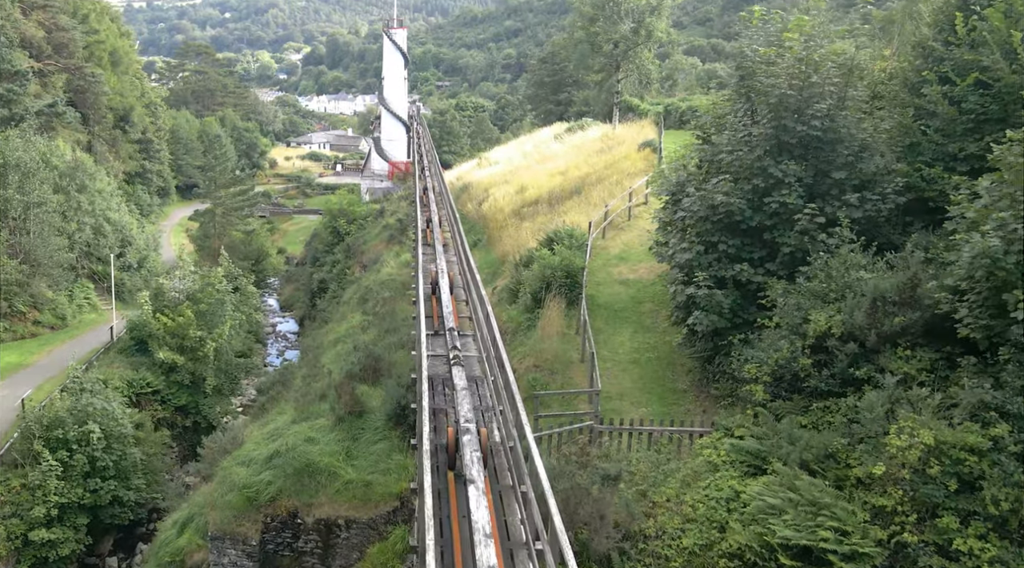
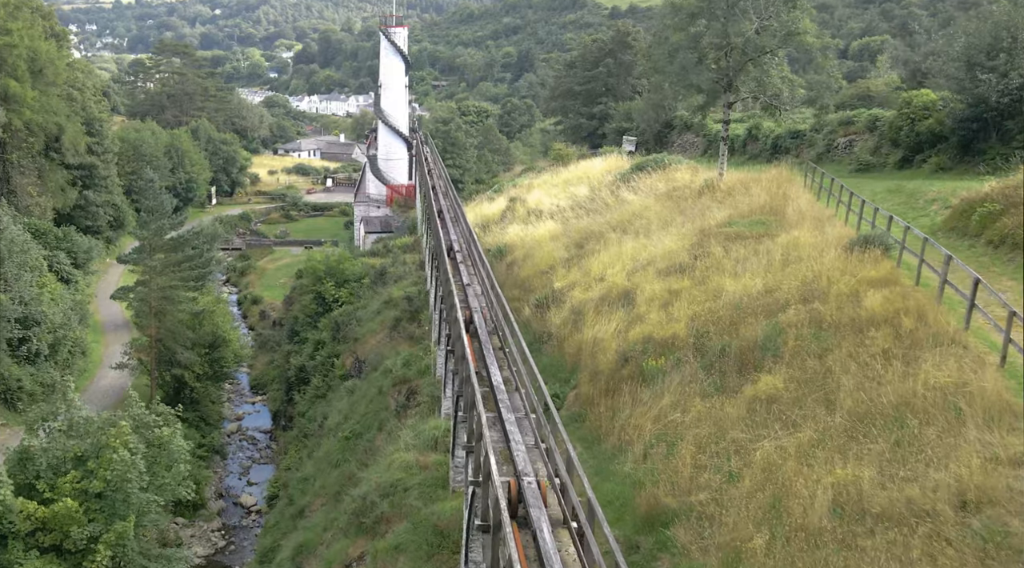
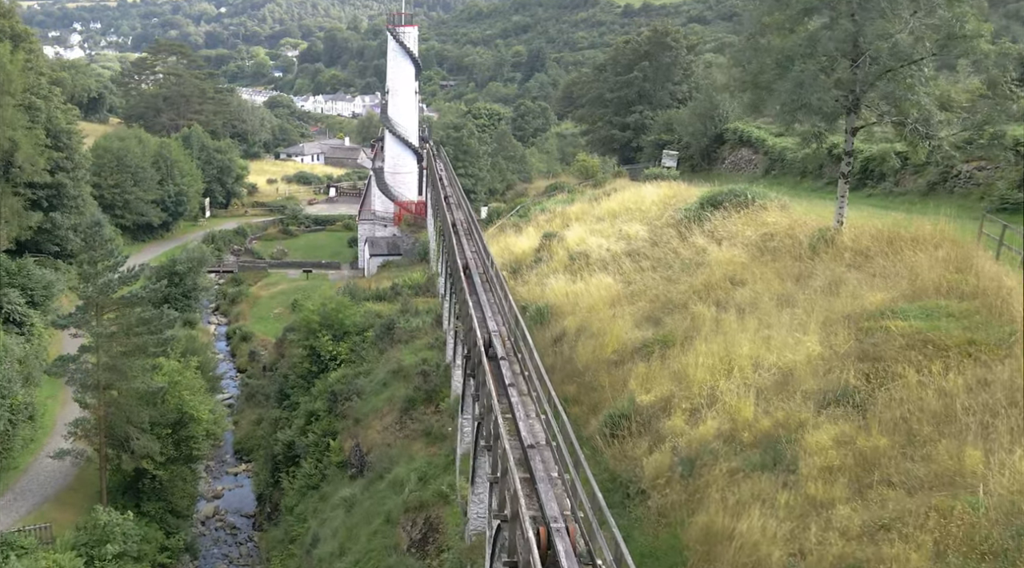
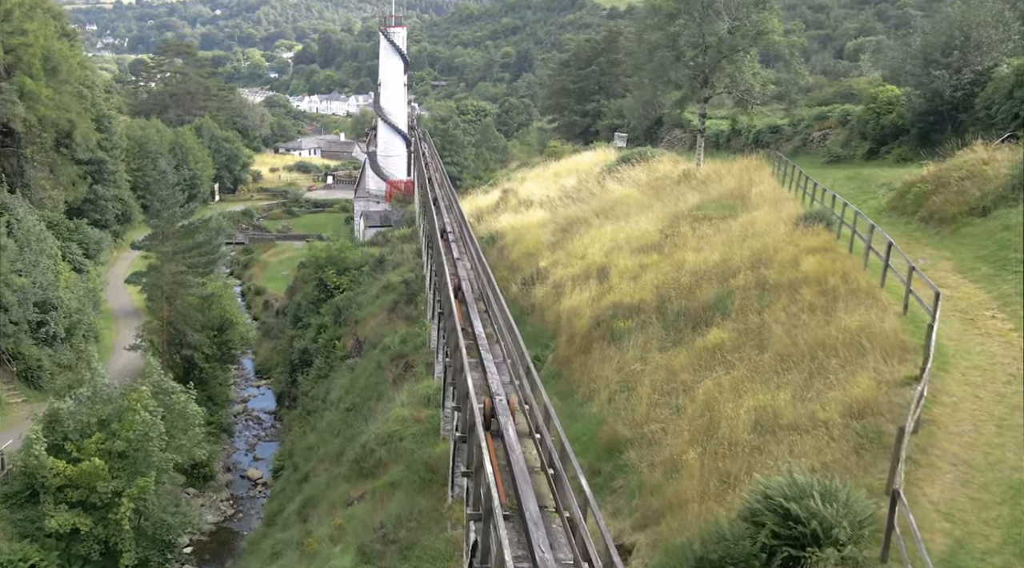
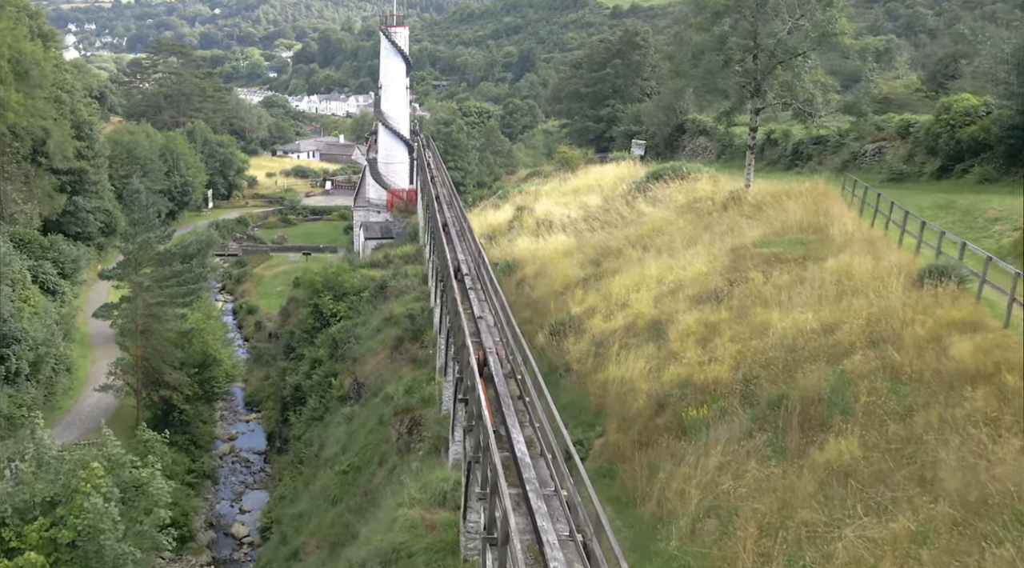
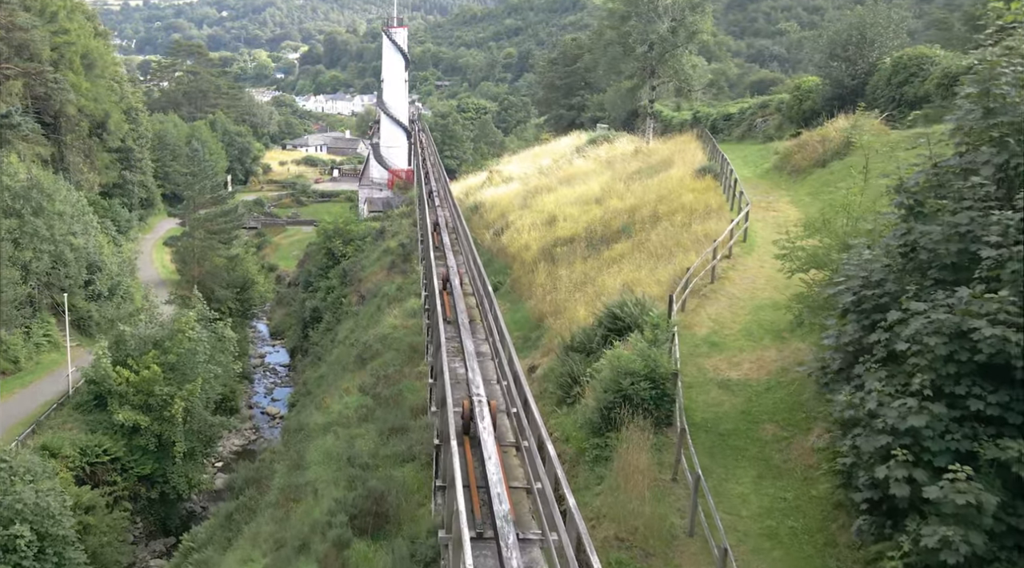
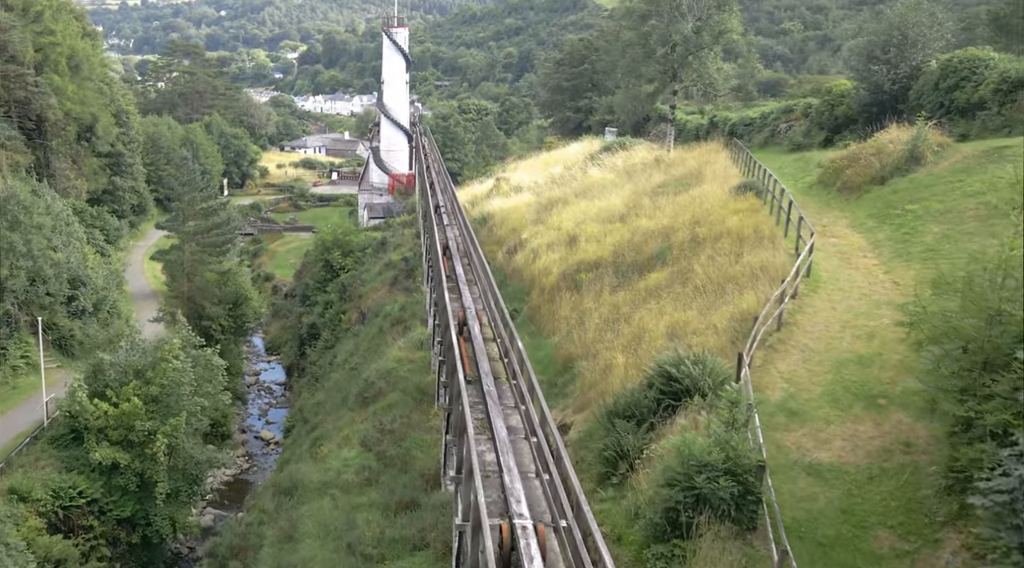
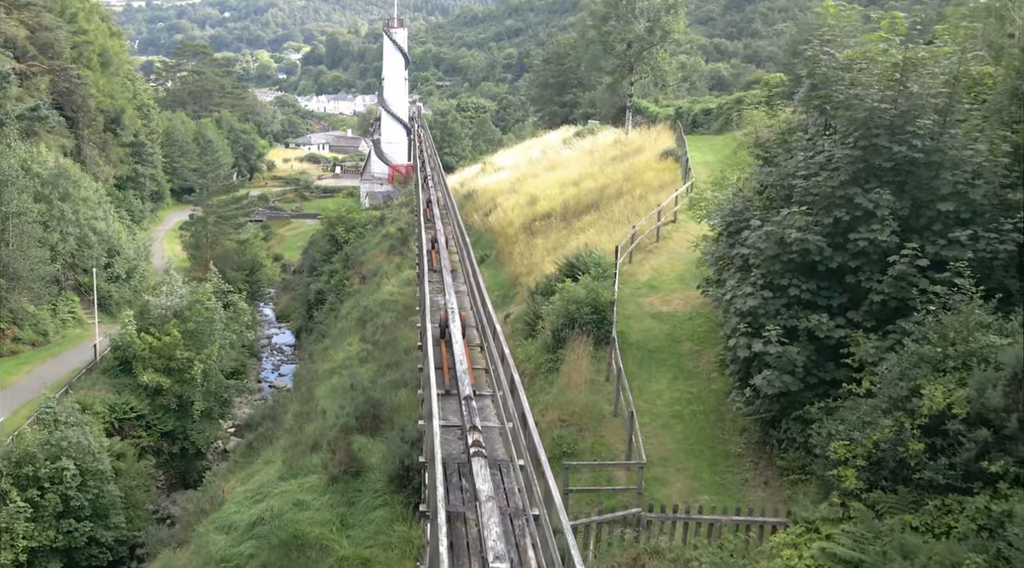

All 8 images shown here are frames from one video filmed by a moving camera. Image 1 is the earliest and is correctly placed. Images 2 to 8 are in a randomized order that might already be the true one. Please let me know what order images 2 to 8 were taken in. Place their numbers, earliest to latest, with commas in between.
8, 6, 7, 4, 2, 5, 3
